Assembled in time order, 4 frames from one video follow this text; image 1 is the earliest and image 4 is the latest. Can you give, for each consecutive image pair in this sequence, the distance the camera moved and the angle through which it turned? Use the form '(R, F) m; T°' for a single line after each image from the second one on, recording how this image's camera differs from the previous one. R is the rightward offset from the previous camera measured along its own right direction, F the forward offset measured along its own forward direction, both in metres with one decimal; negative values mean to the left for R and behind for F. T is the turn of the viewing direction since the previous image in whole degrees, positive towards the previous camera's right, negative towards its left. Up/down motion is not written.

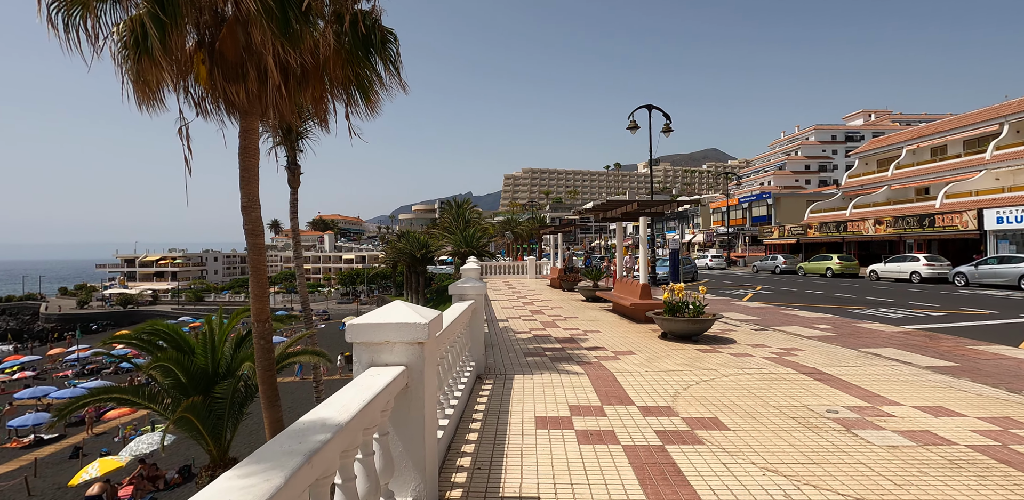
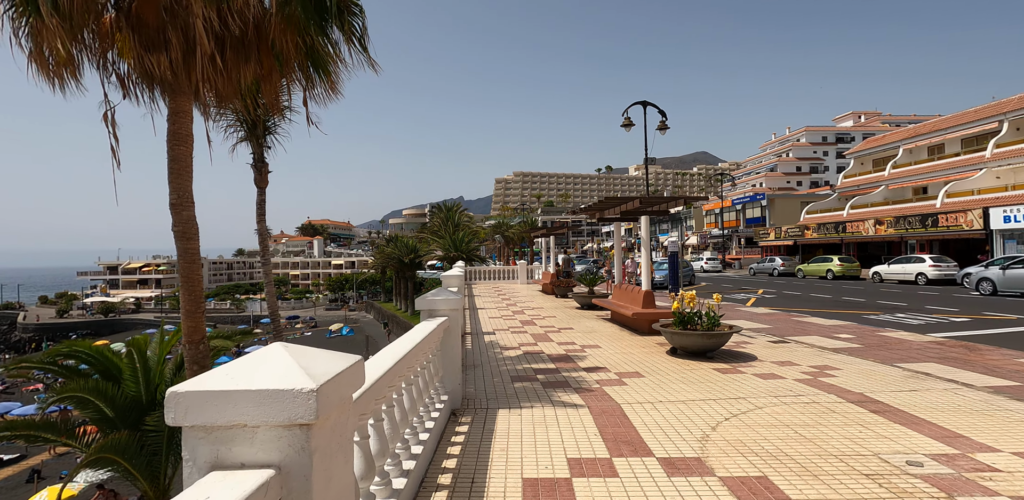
(+0.1, +1.3) m; +1°
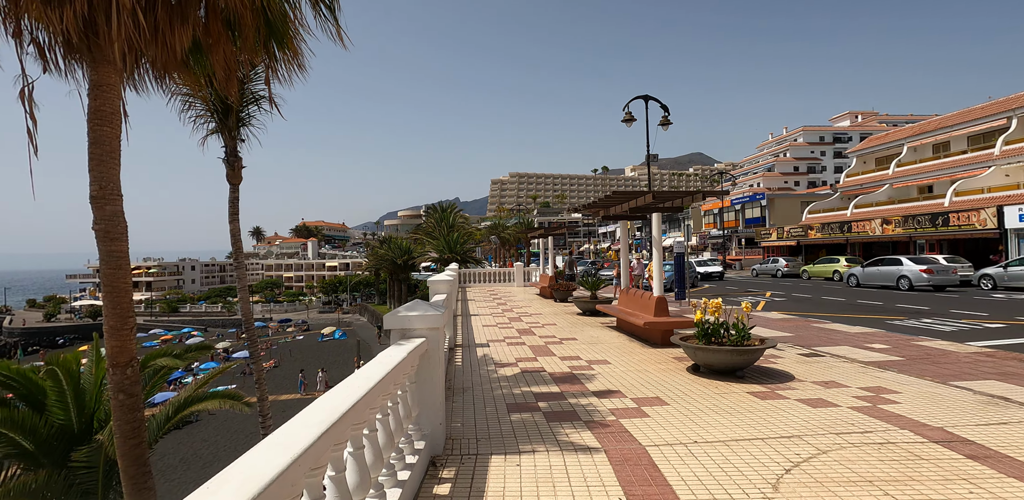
(0.0, +1.1) m; 0°
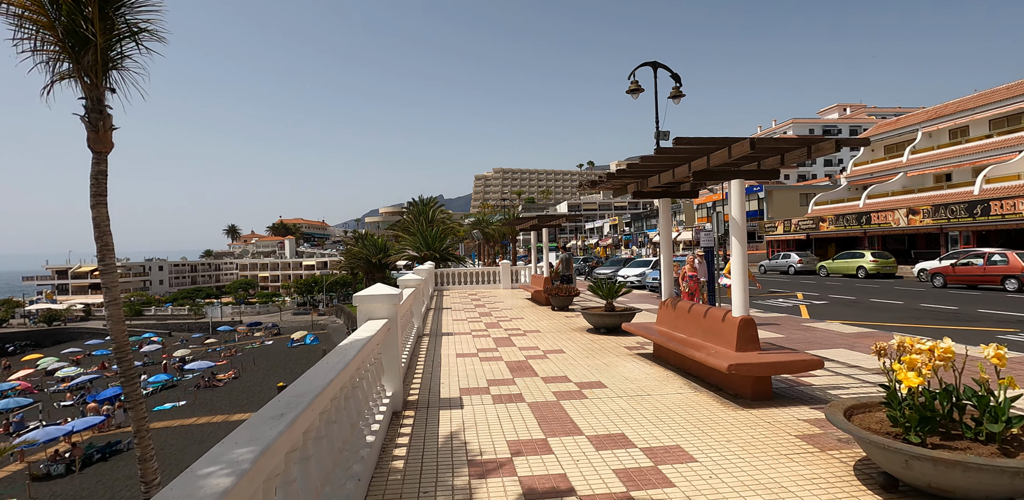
(0.0, +3.7) m; +2°
